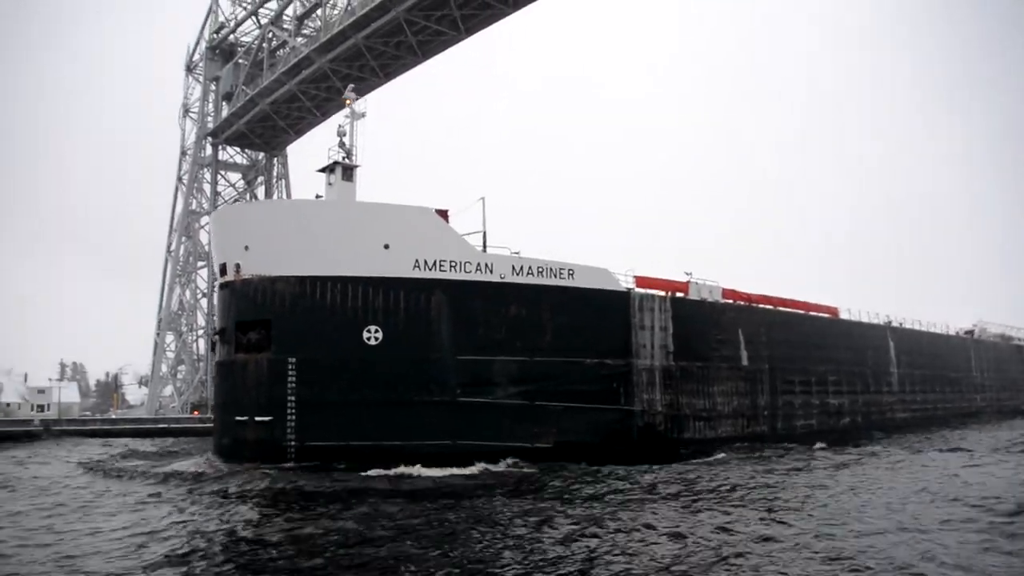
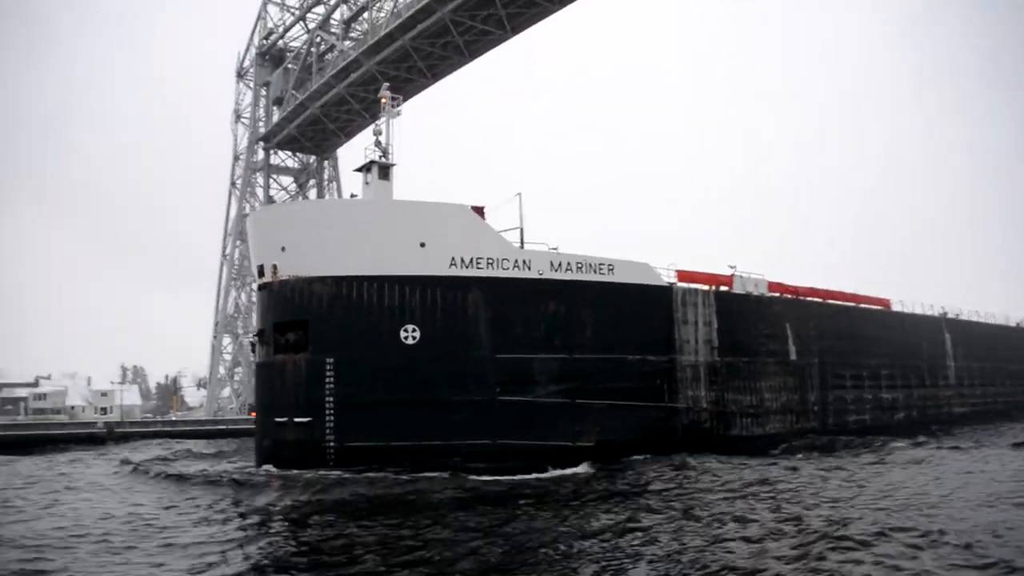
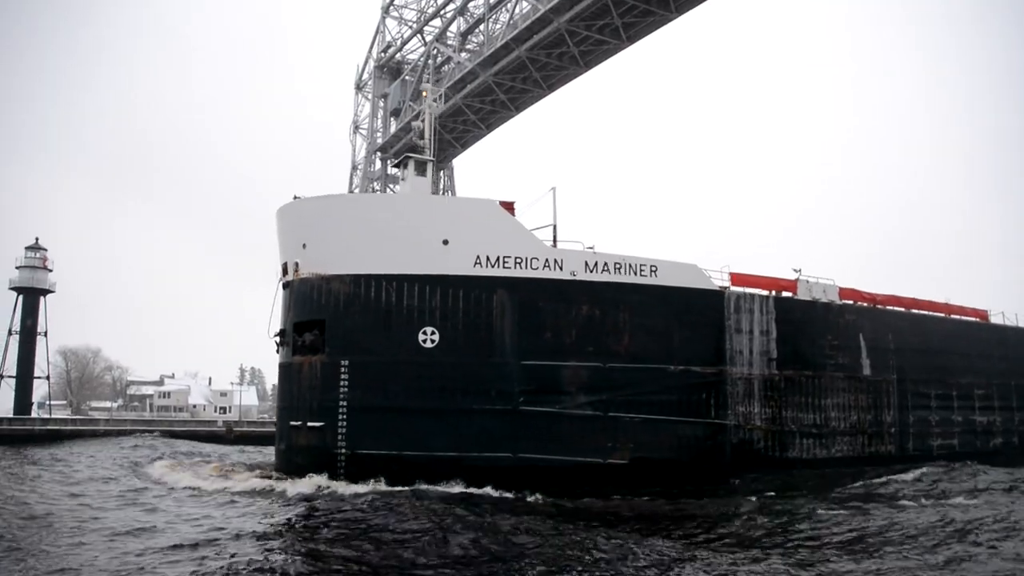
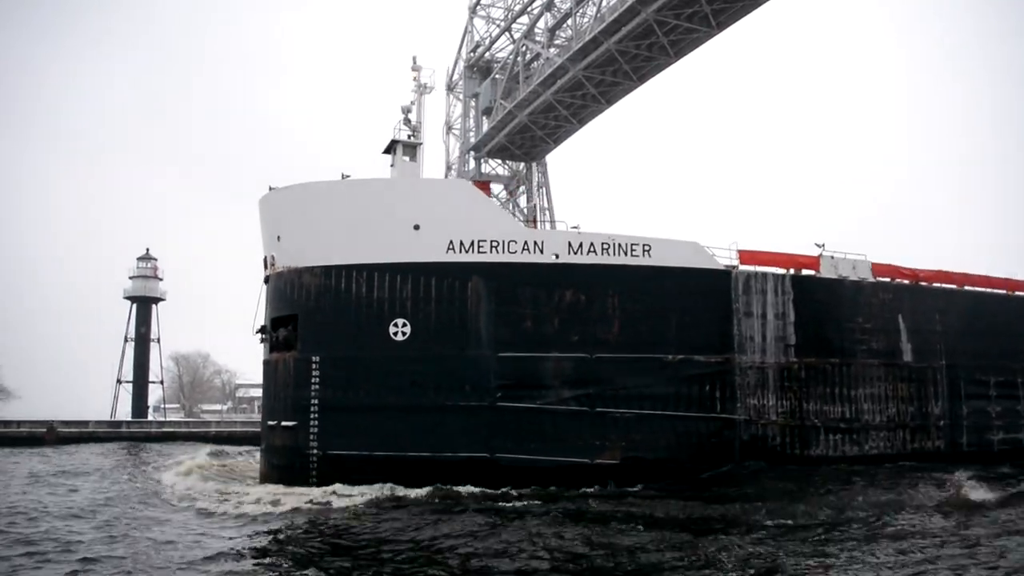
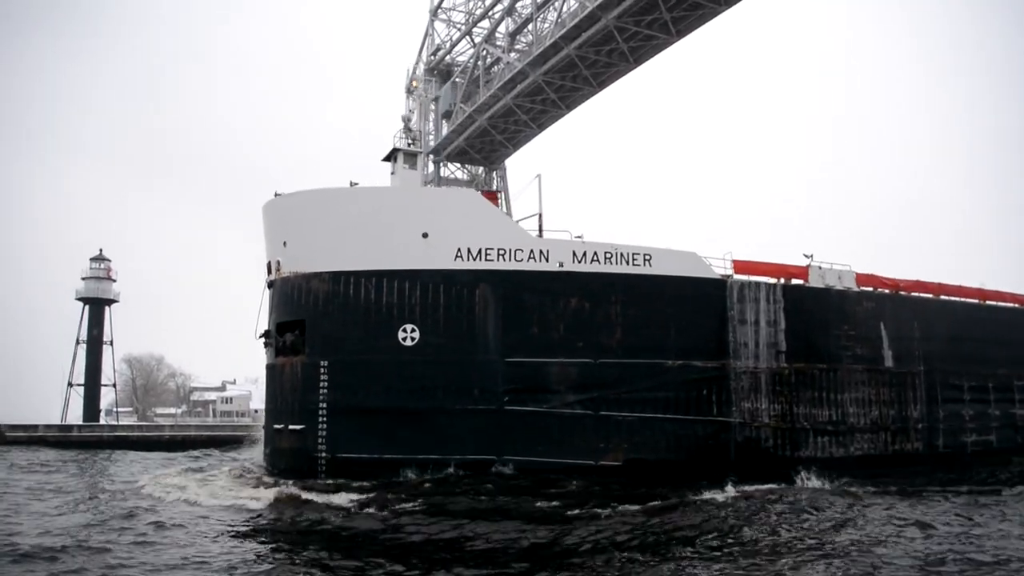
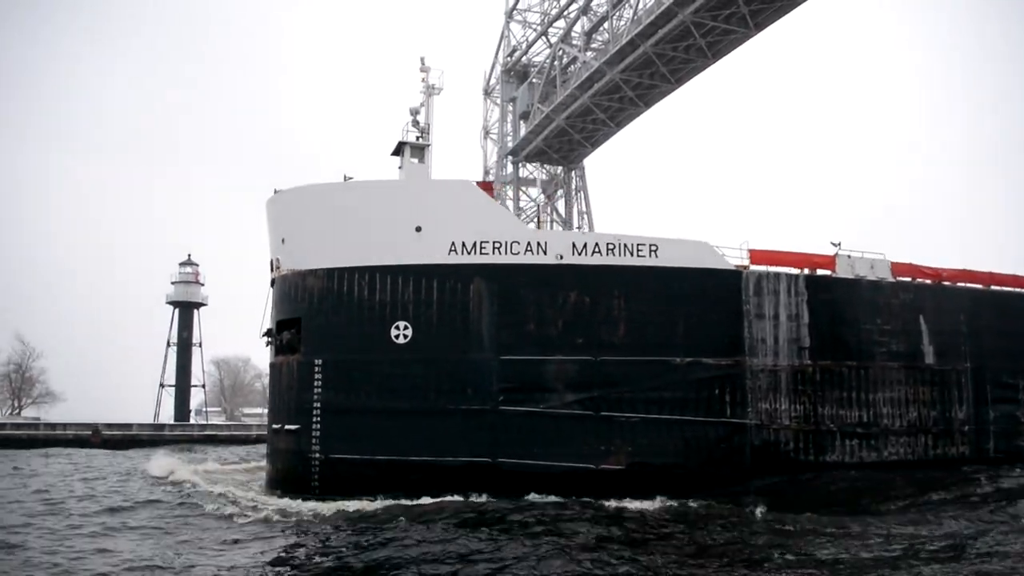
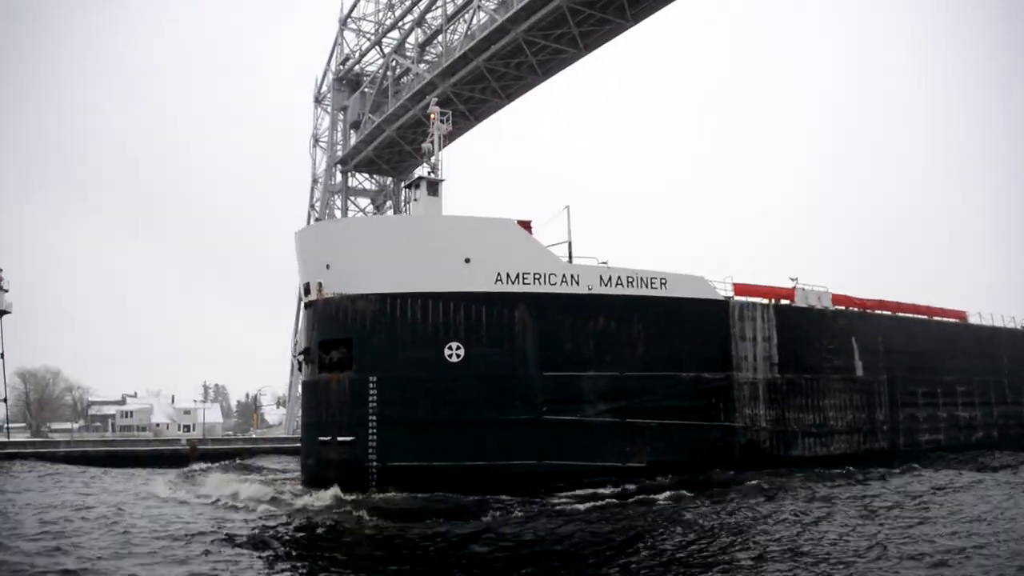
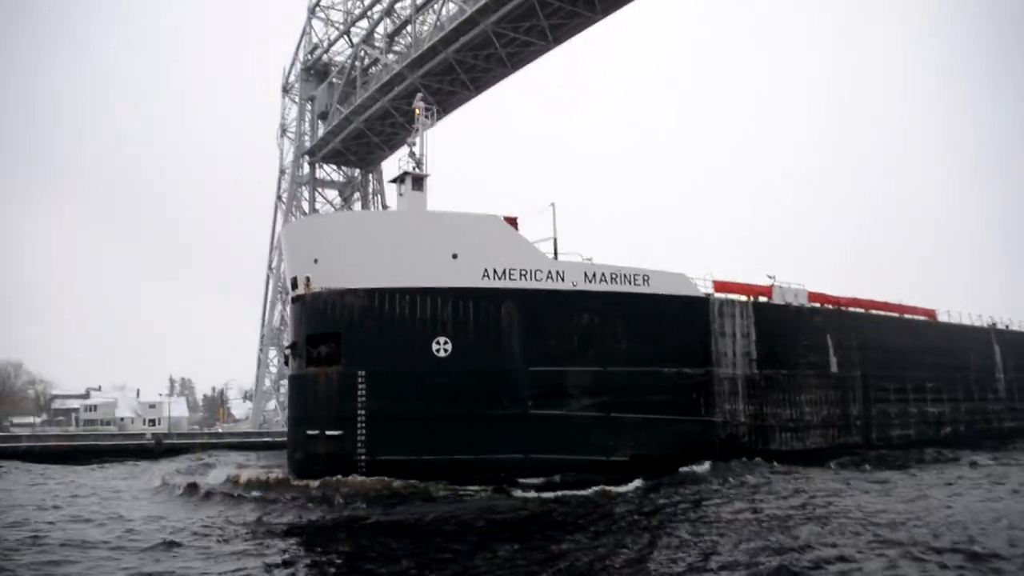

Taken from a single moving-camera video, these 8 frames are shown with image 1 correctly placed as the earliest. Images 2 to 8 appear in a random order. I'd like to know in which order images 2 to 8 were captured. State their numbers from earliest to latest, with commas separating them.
2, 8, 7, 3, 5, 4, 6
